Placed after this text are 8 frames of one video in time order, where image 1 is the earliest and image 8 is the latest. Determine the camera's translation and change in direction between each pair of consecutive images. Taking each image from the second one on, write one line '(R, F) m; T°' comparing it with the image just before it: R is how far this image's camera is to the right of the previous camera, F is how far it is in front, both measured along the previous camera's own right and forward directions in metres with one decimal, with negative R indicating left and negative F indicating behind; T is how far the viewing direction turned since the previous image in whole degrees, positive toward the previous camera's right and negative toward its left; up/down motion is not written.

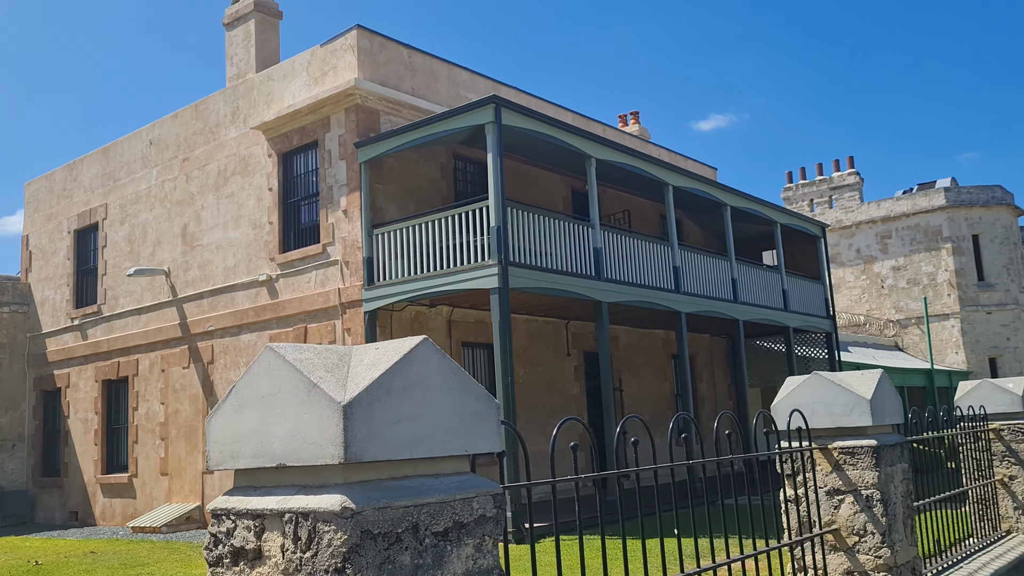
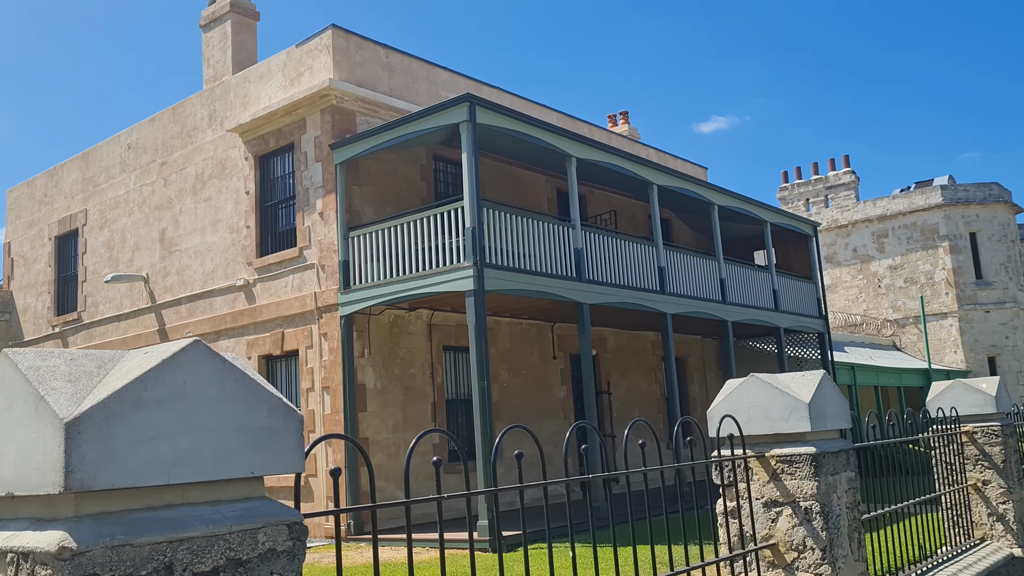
(+0.3, +0.2) m; 0°
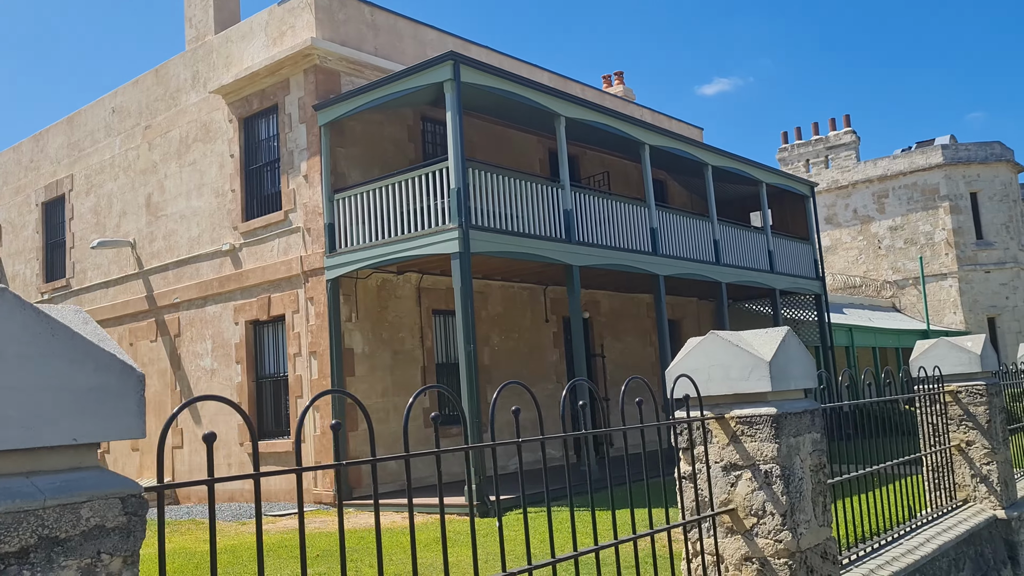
(+0.2, +0.2) m; 0°
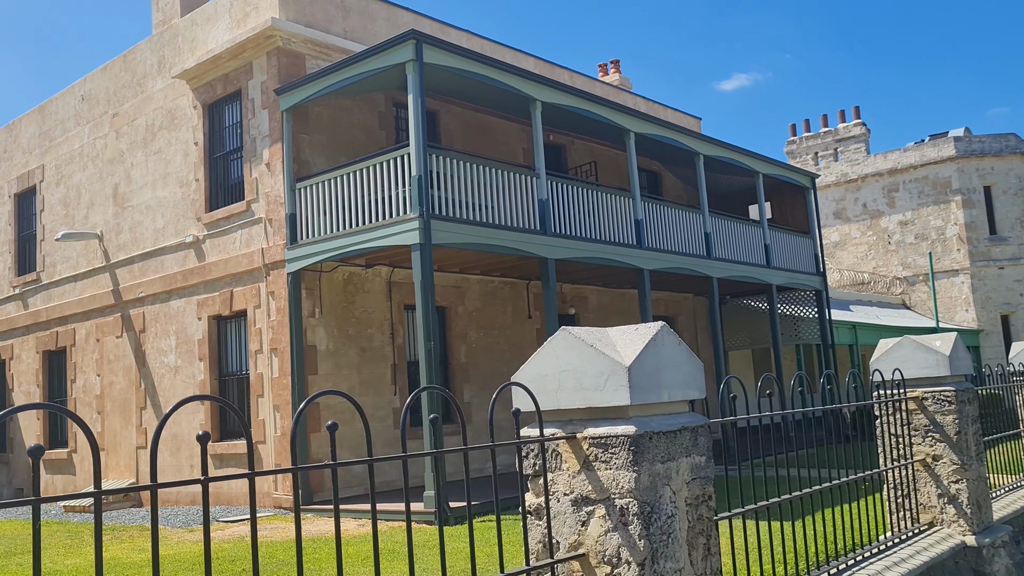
(+0.6, +0.6) m; -1°
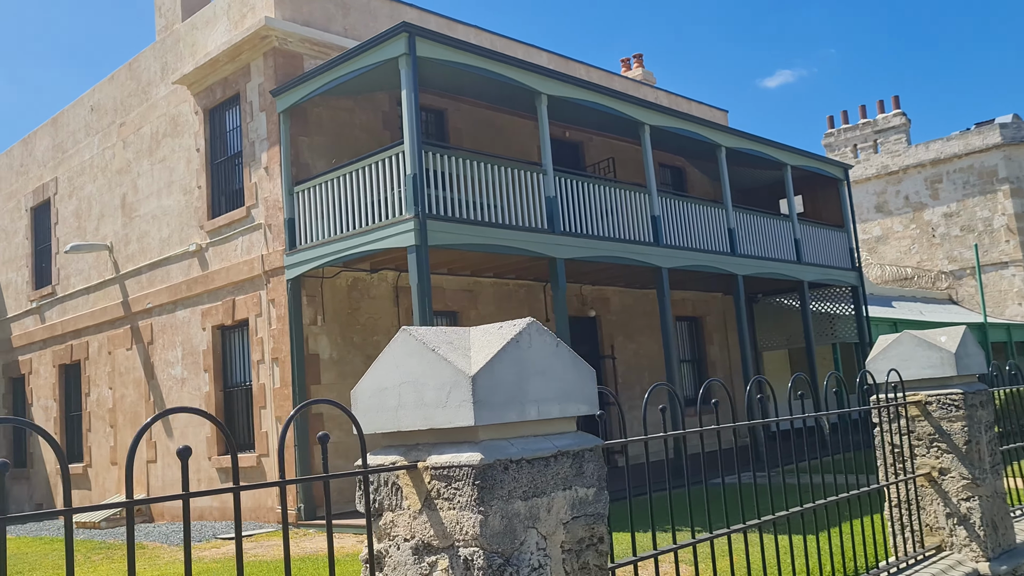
(+0.5, +0.5) m; -3°
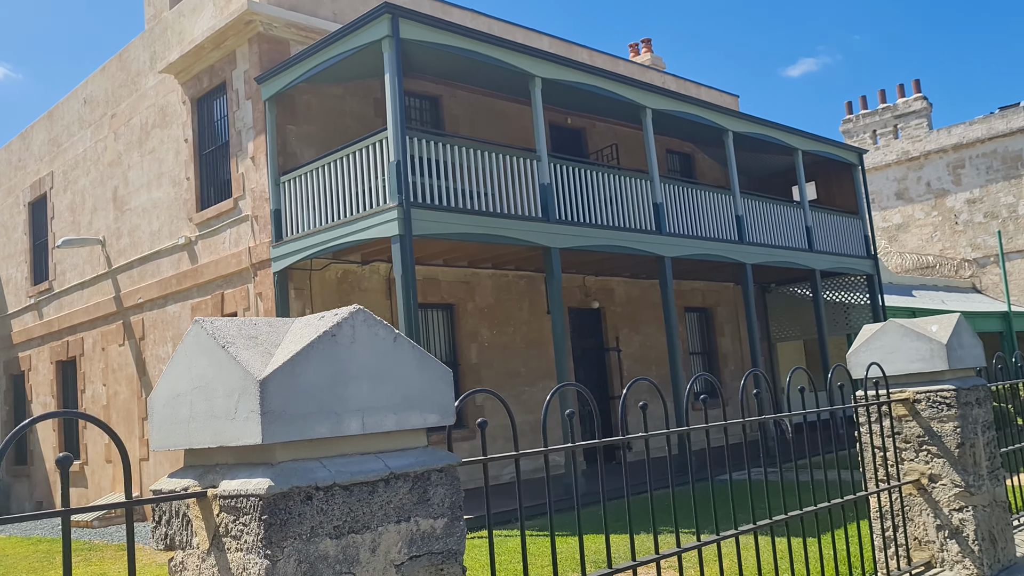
(+0.3, +0.4) m; -1°
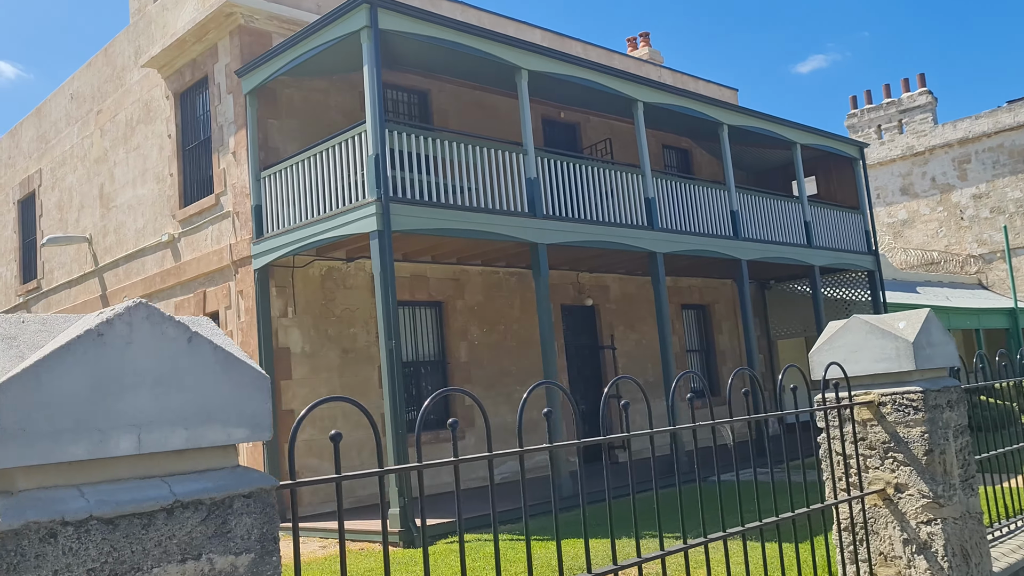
(+0.3, +0.2) m; -1°
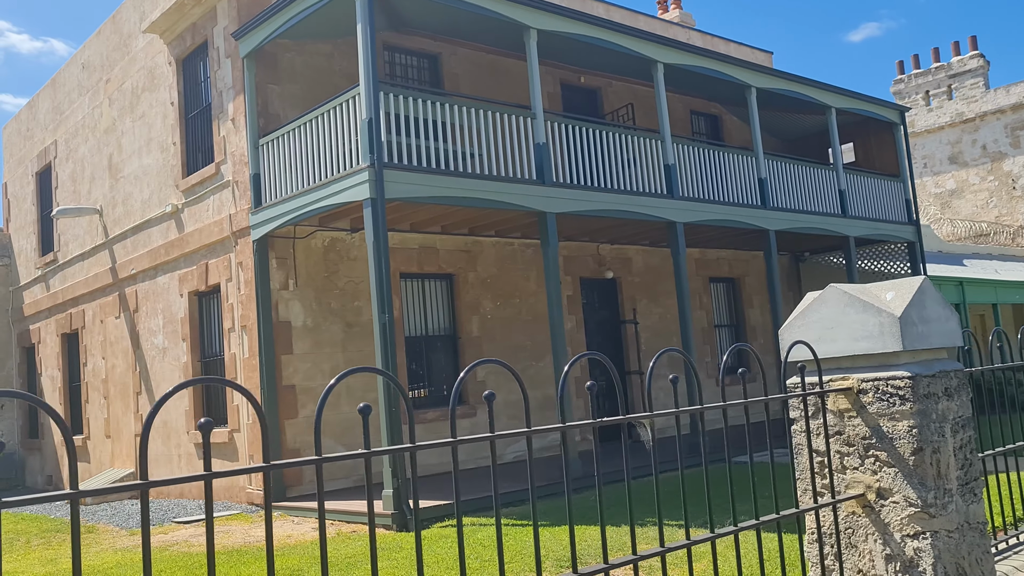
(+0.4, +0.5) m; -3°
